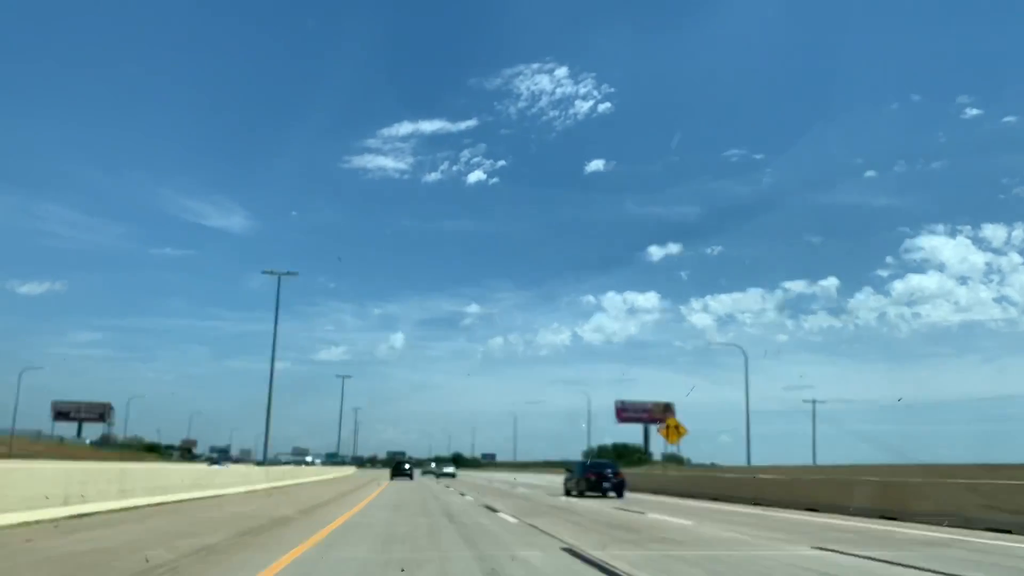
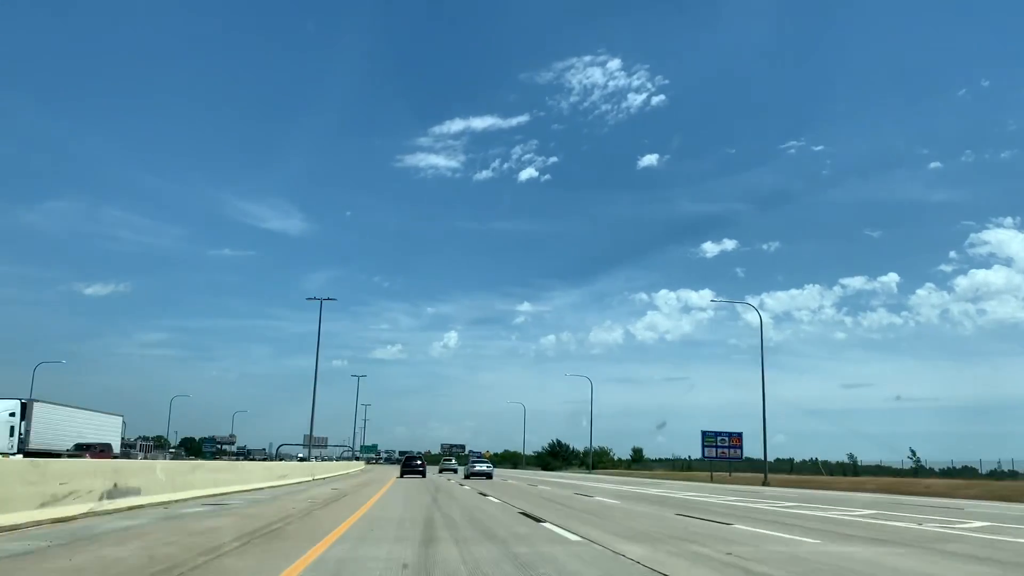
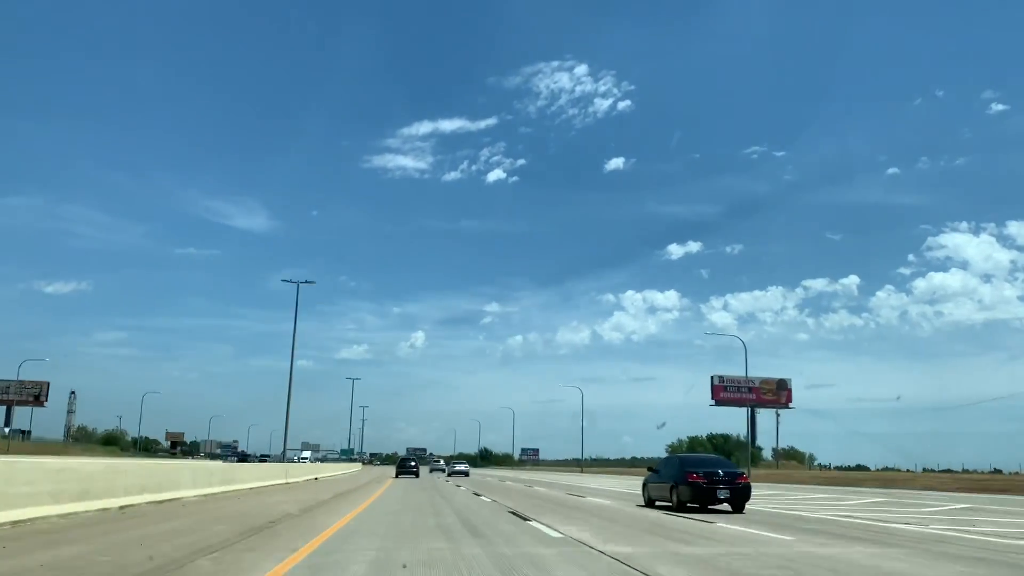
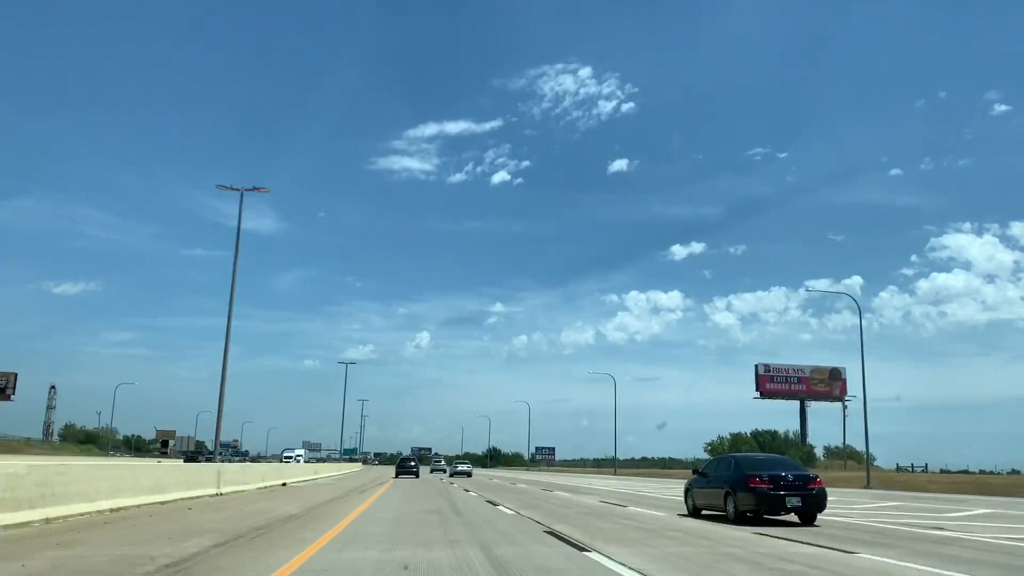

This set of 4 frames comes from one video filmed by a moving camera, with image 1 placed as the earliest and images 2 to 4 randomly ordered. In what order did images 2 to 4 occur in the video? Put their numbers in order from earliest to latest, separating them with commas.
3, 4, 2
